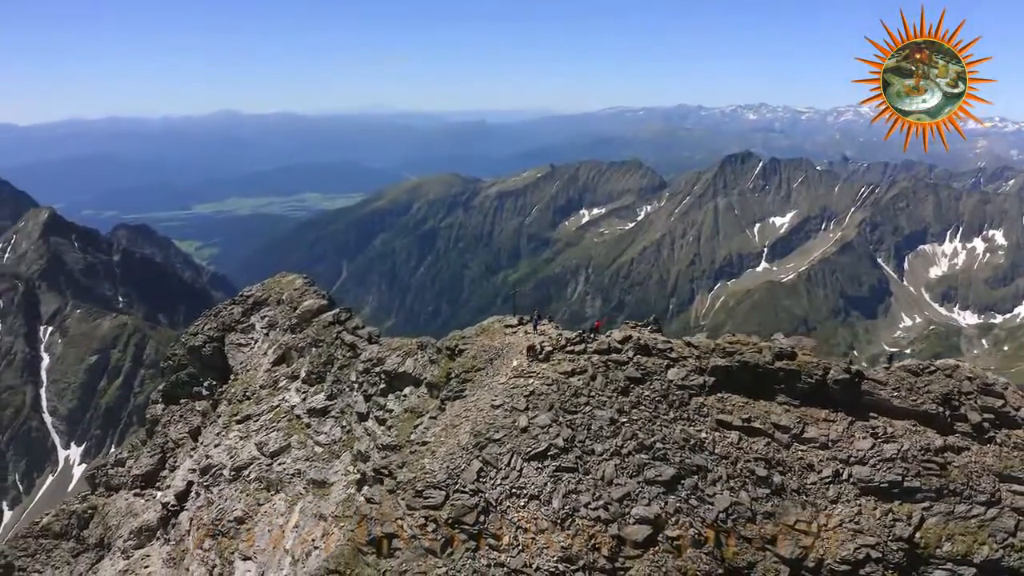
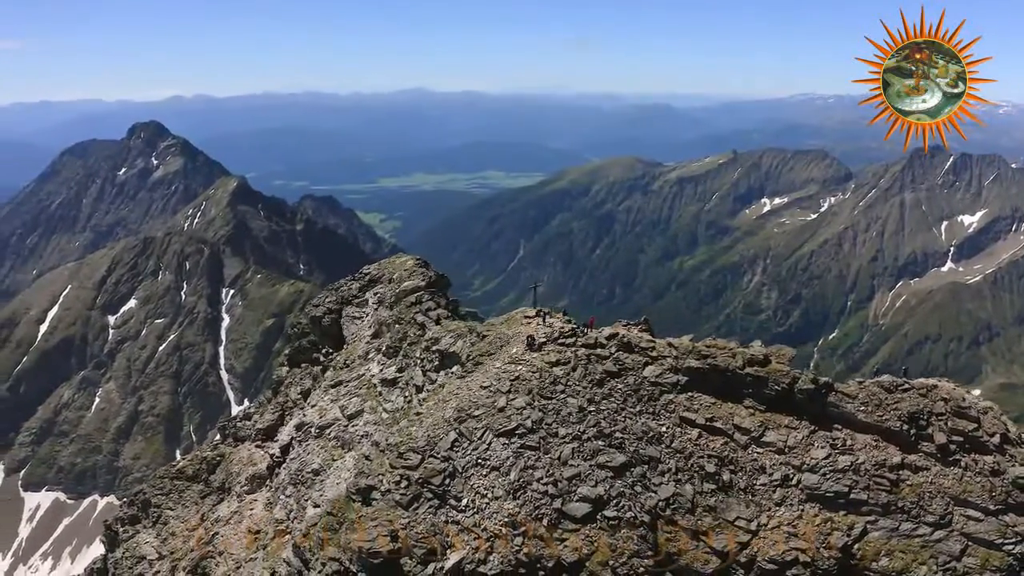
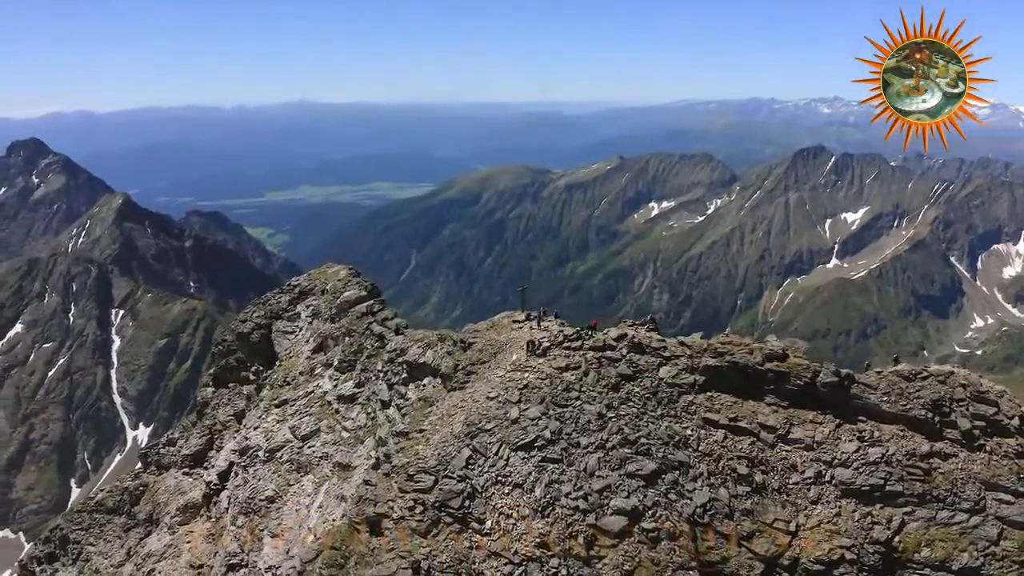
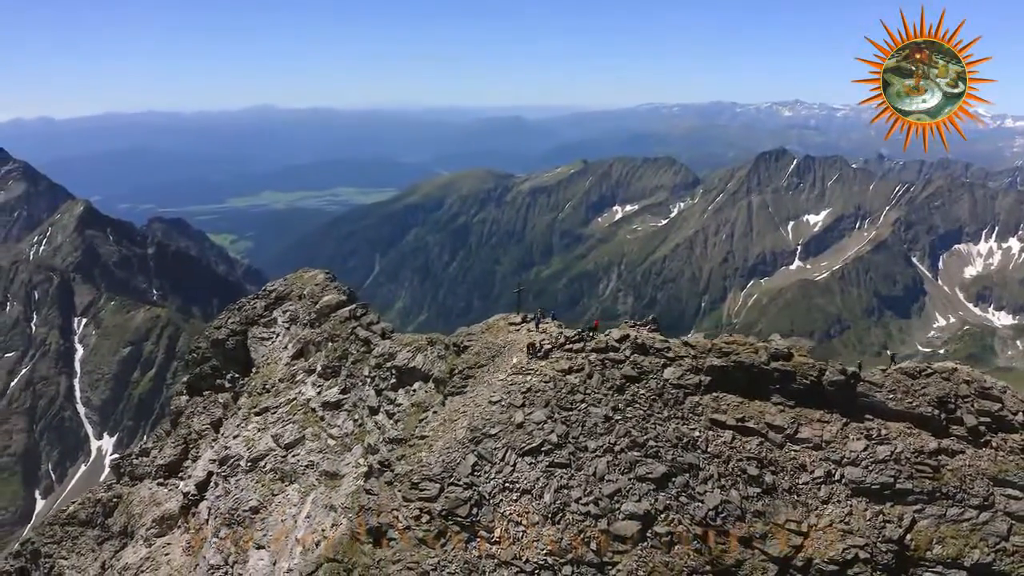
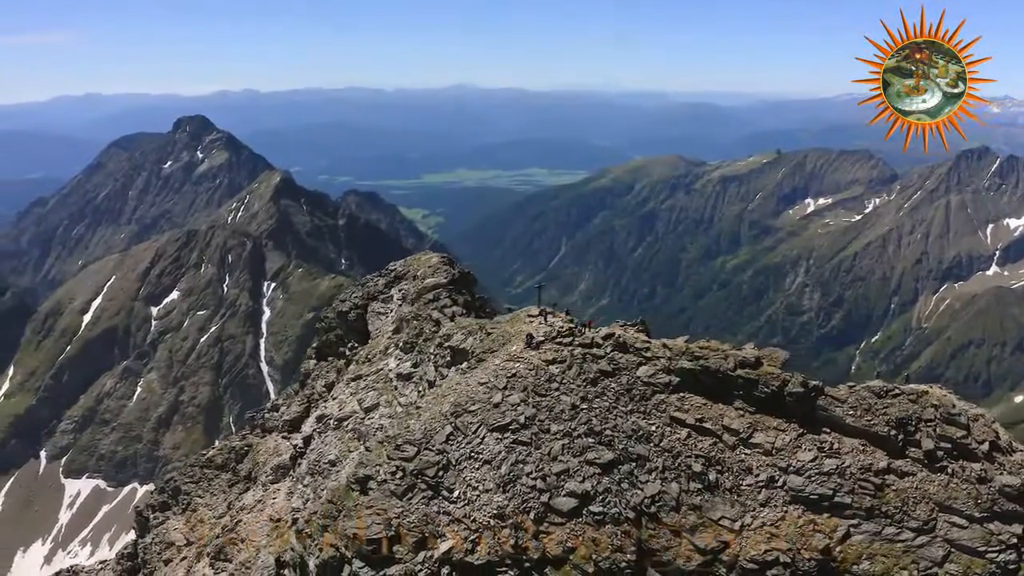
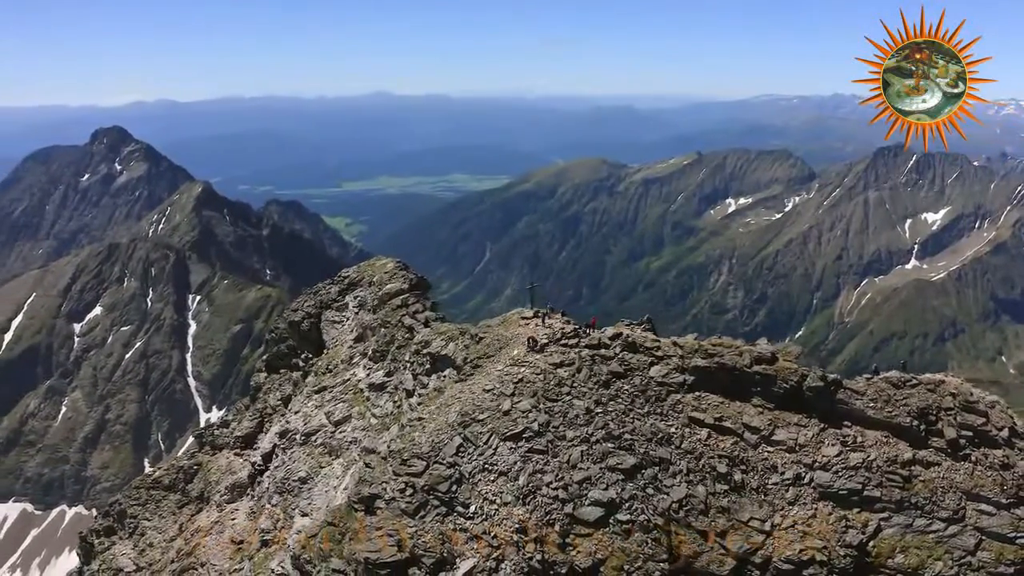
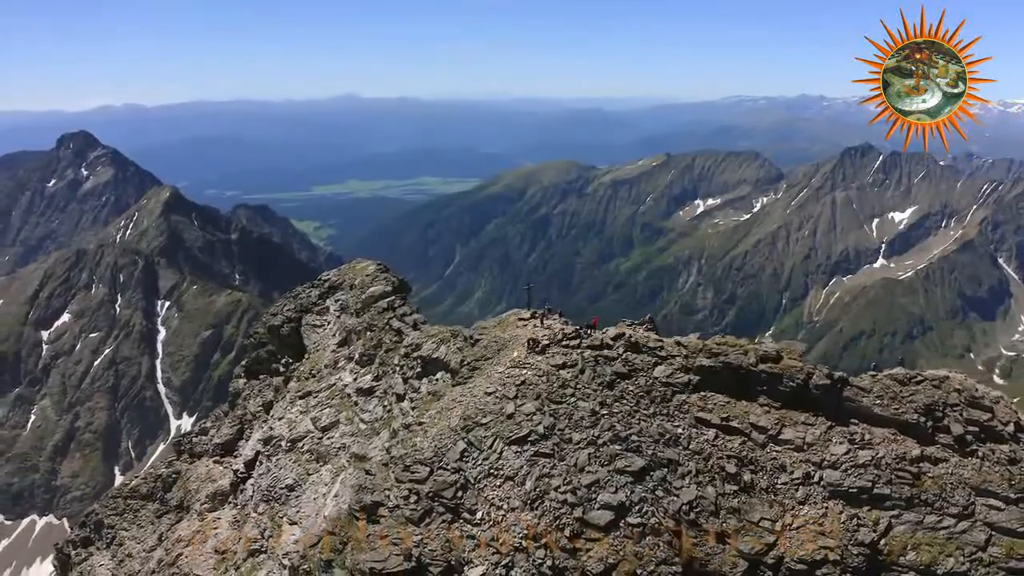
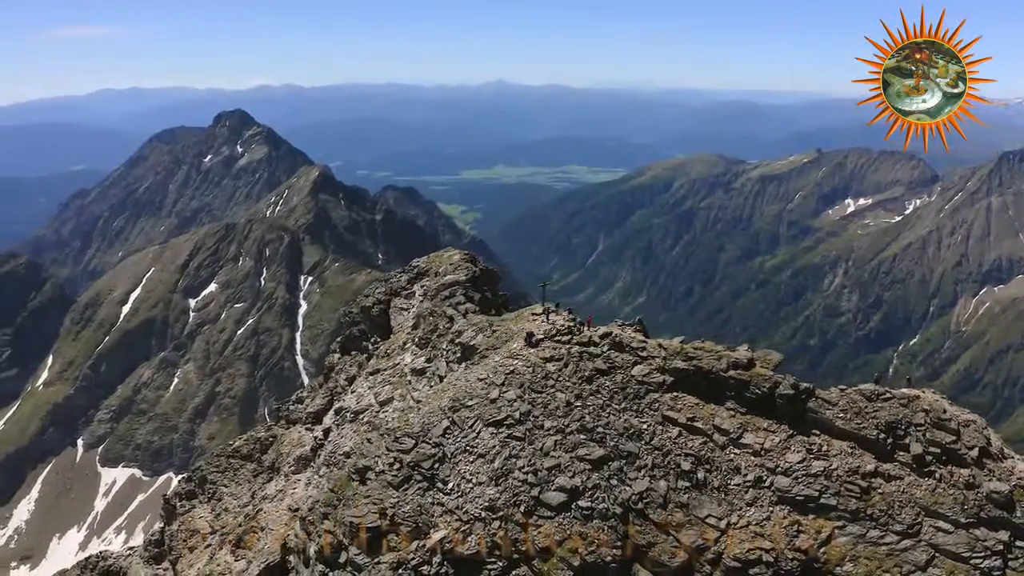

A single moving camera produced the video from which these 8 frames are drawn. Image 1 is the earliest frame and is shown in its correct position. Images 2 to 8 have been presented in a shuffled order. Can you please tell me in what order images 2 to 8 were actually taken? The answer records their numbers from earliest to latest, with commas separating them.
4, 3, 7, 6, 2, 5, 8
